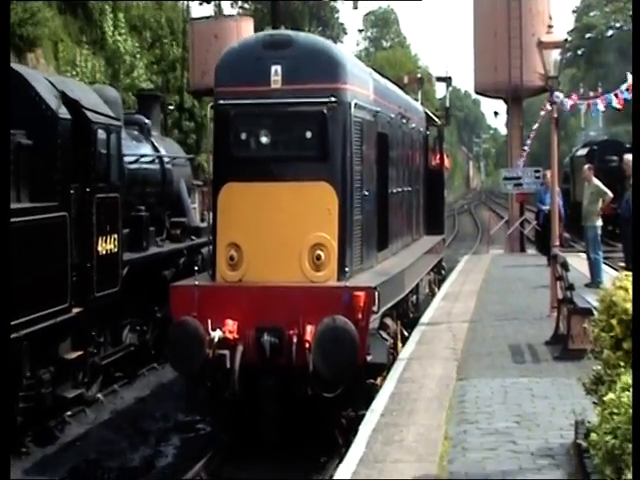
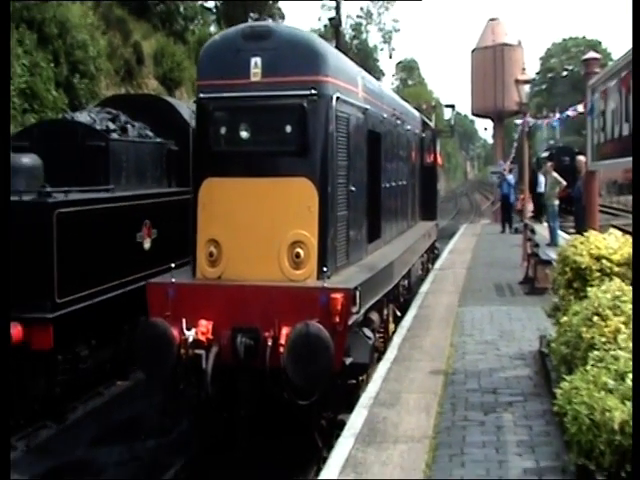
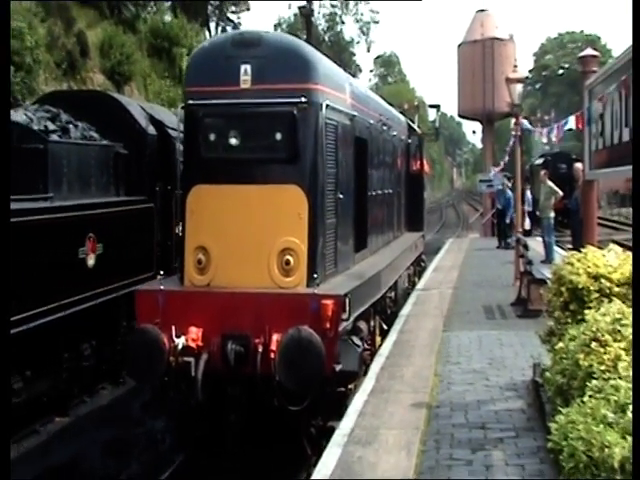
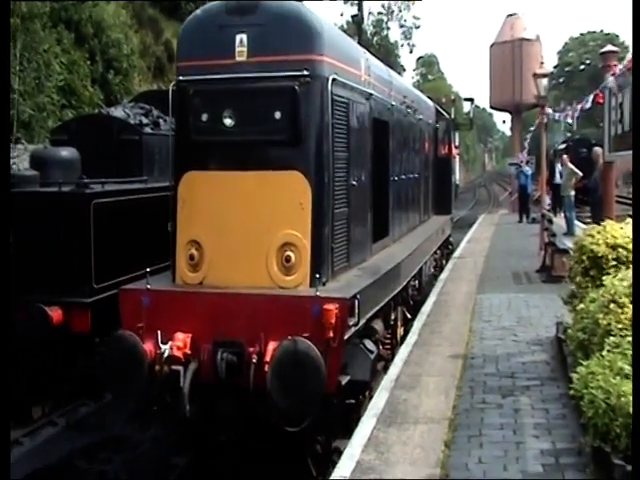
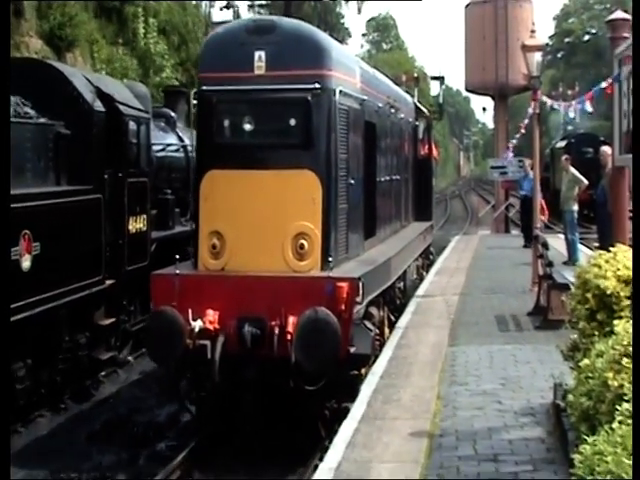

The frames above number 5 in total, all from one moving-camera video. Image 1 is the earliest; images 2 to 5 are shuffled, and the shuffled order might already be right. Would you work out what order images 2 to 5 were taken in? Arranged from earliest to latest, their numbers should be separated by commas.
5, 3, 2, 4
